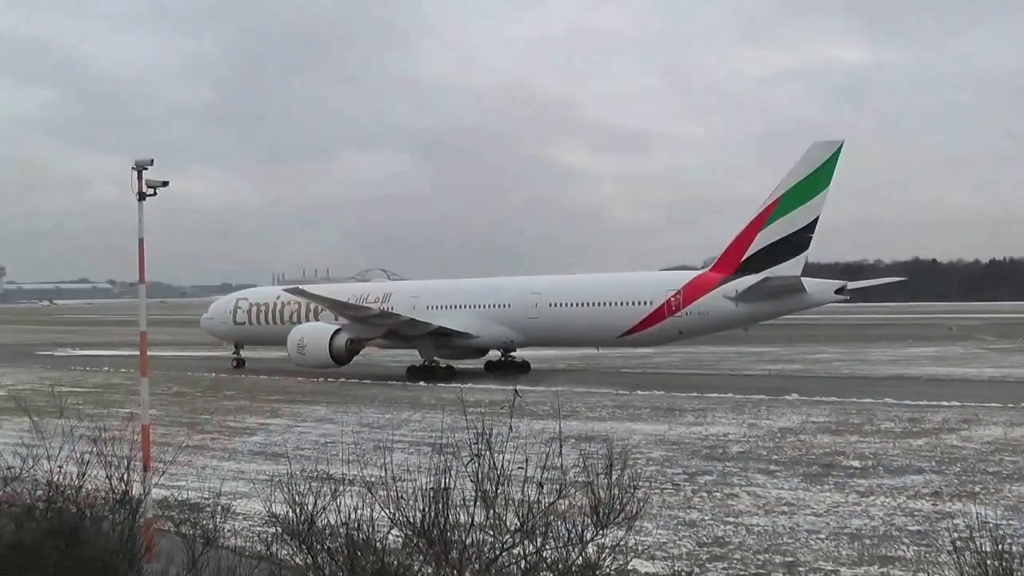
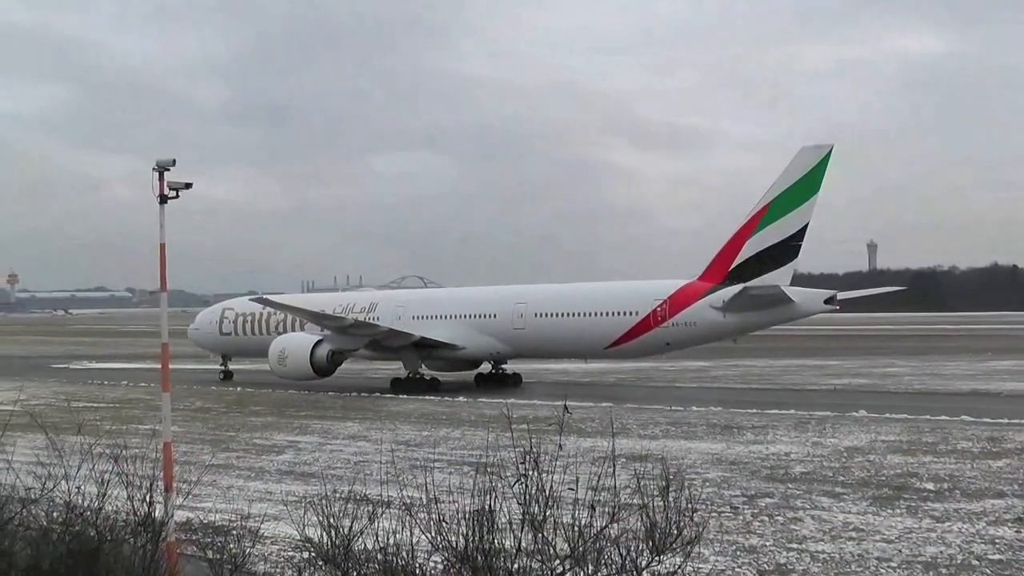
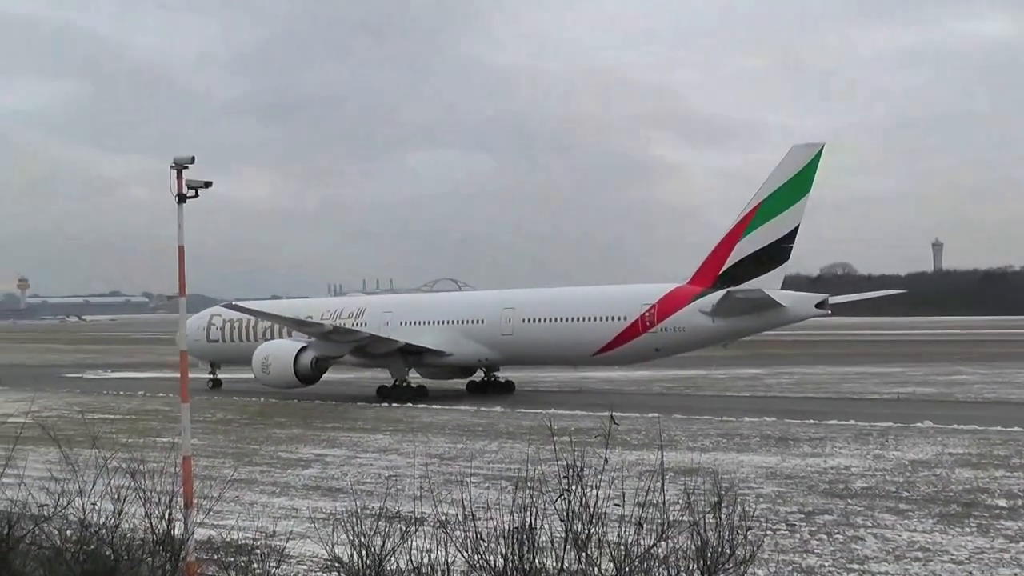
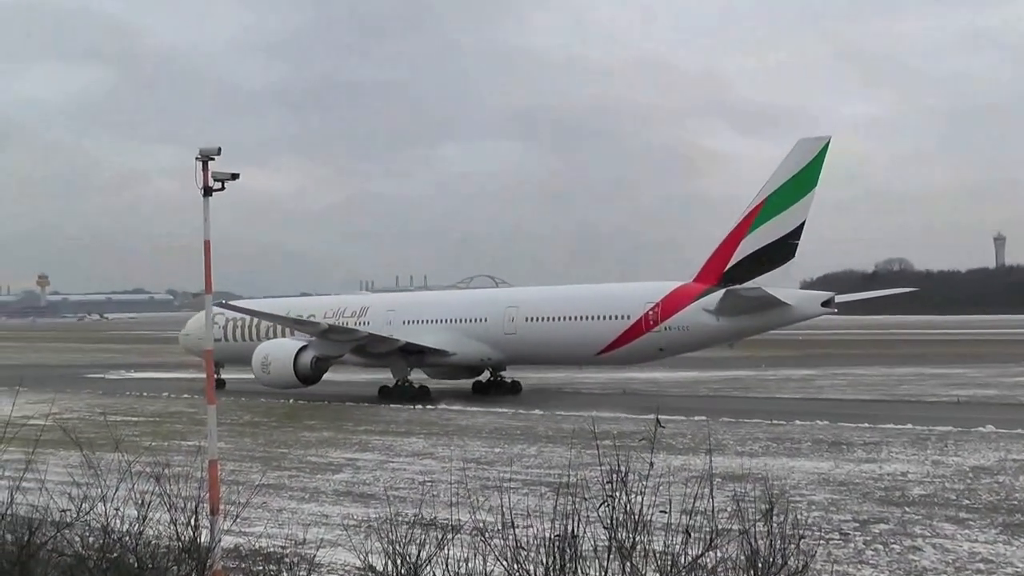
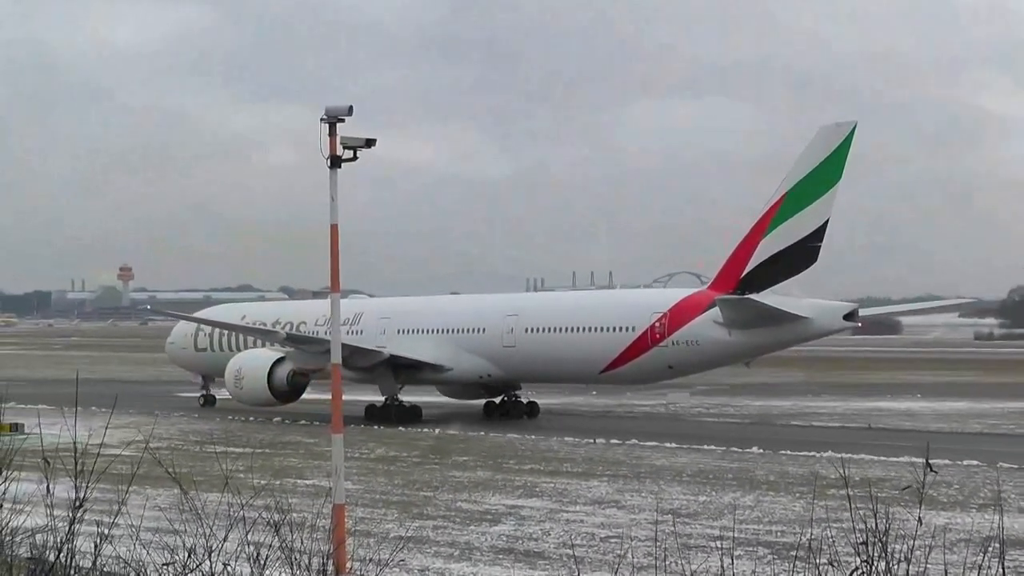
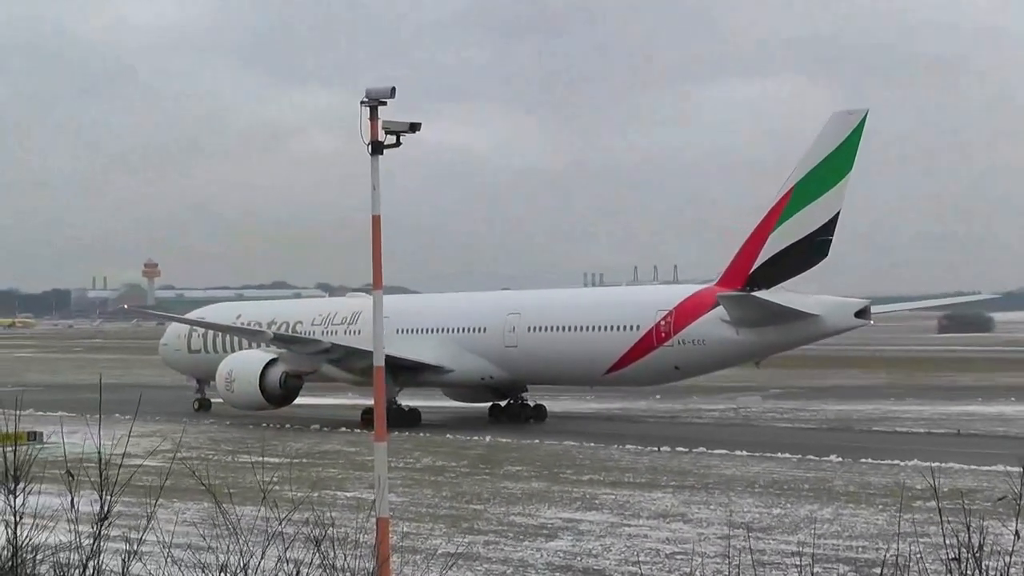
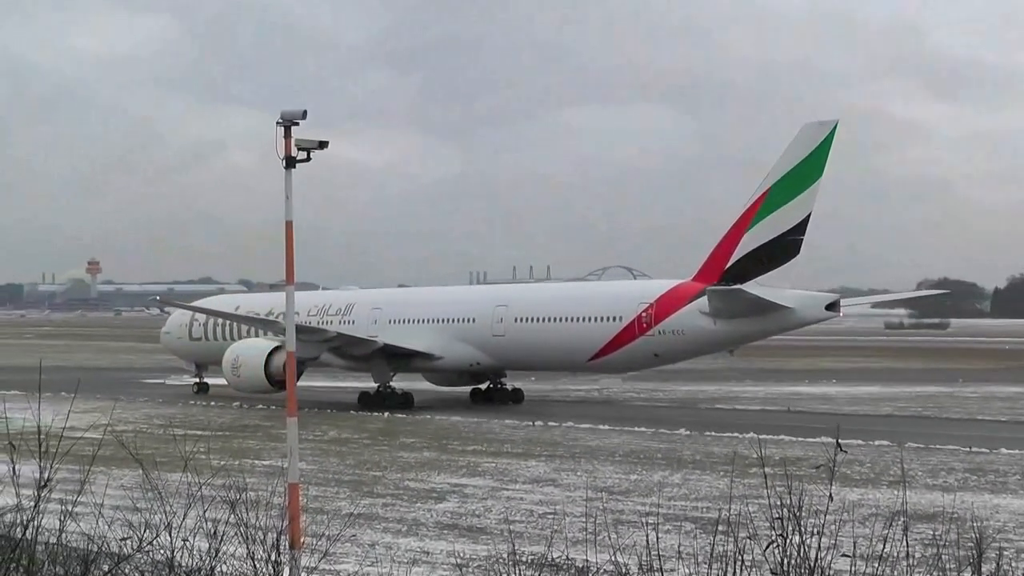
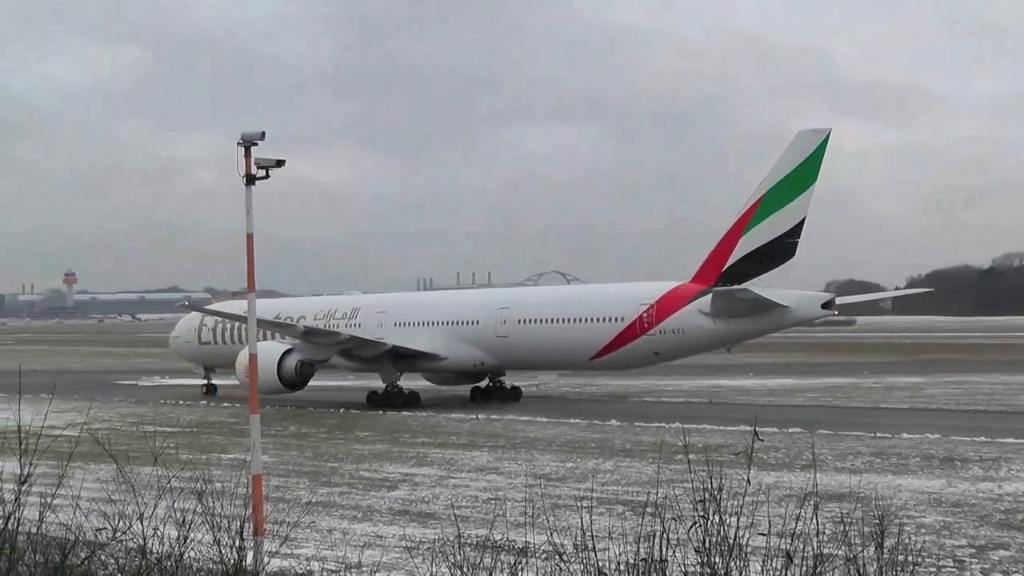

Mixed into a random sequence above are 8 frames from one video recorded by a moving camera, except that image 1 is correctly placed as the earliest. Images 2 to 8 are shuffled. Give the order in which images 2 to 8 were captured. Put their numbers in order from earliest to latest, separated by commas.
2, 3, 4, 8, 7, 5, 6
